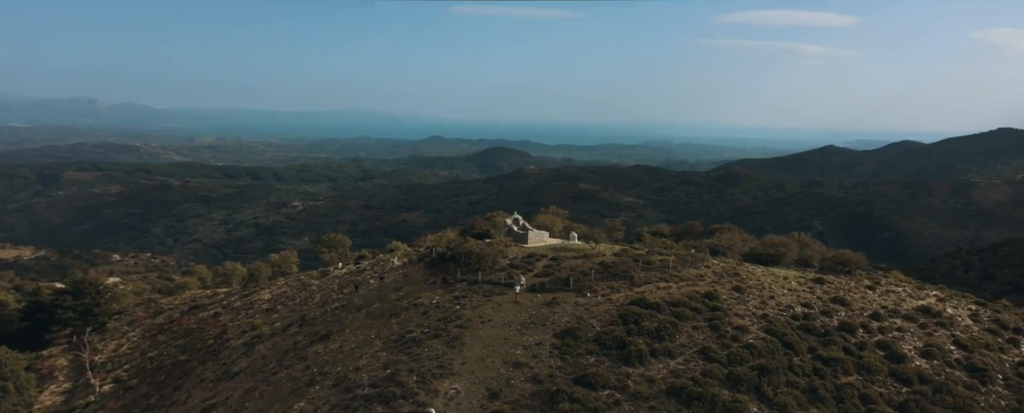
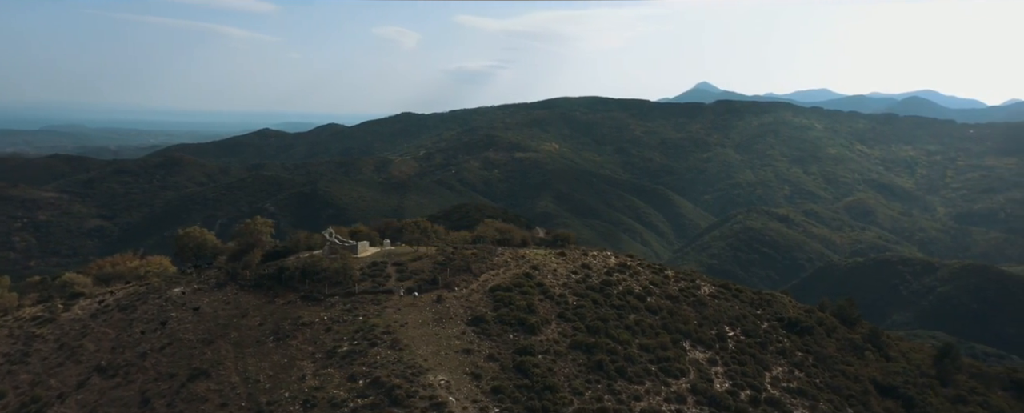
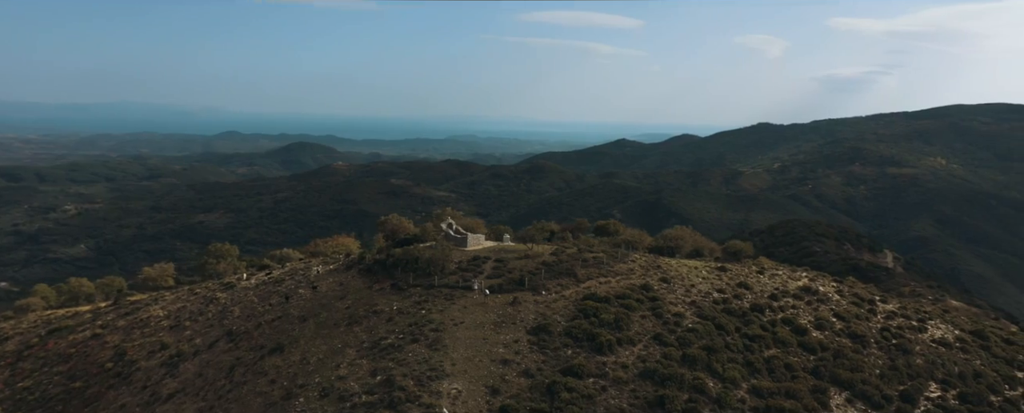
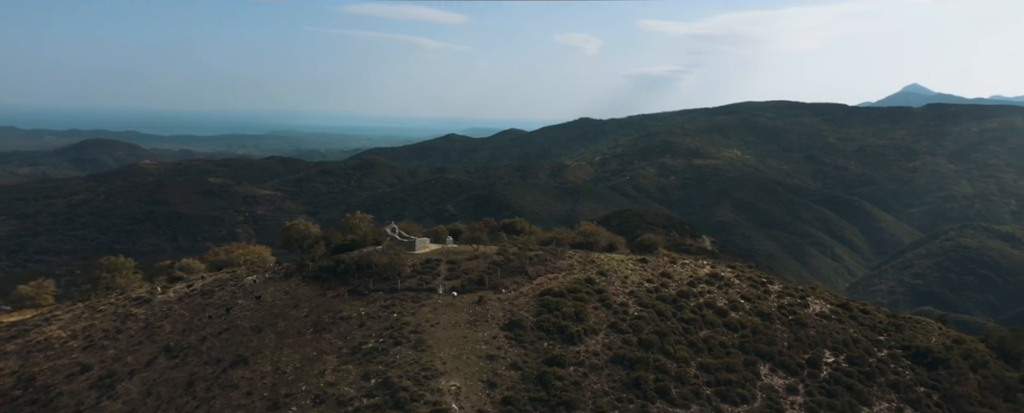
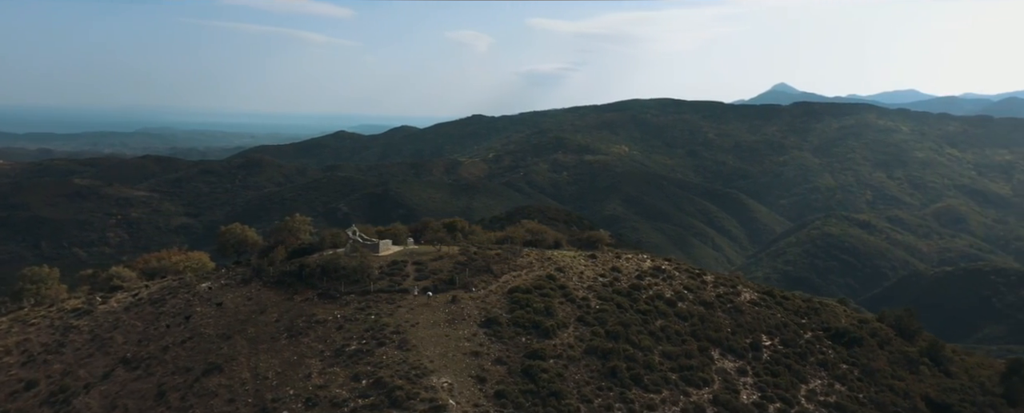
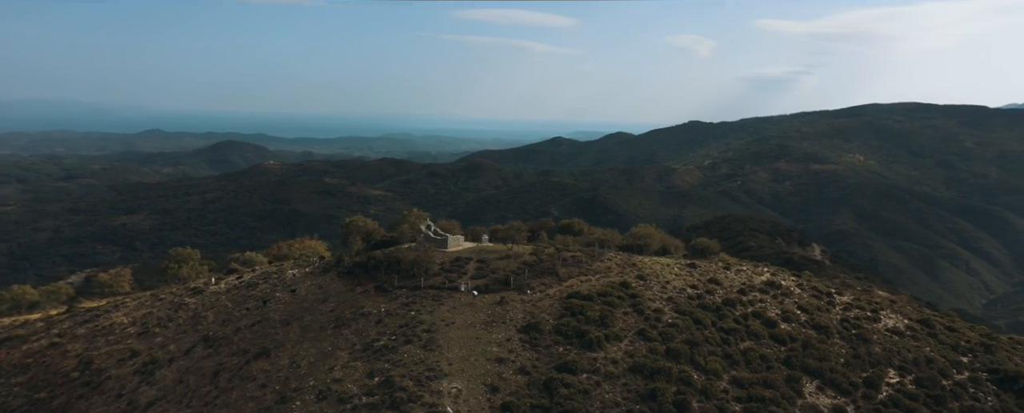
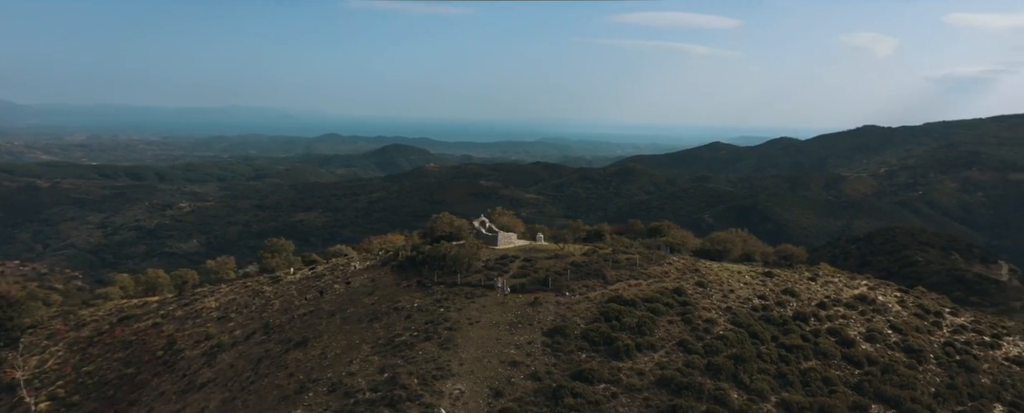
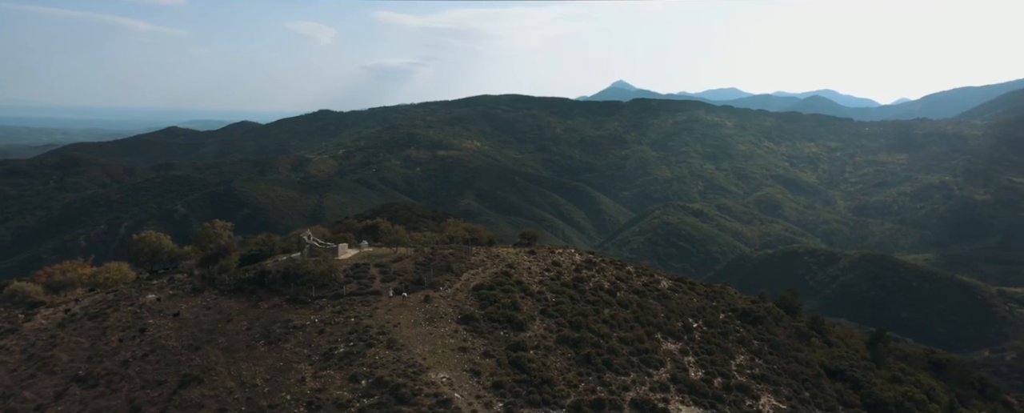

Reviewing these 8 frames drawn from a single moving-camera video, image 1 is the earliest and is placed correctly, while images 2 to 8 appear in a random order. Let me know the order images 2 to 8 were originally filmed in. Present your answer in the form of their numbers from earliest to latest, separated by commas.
7, 3, 6, 4, 5, 2, 8
